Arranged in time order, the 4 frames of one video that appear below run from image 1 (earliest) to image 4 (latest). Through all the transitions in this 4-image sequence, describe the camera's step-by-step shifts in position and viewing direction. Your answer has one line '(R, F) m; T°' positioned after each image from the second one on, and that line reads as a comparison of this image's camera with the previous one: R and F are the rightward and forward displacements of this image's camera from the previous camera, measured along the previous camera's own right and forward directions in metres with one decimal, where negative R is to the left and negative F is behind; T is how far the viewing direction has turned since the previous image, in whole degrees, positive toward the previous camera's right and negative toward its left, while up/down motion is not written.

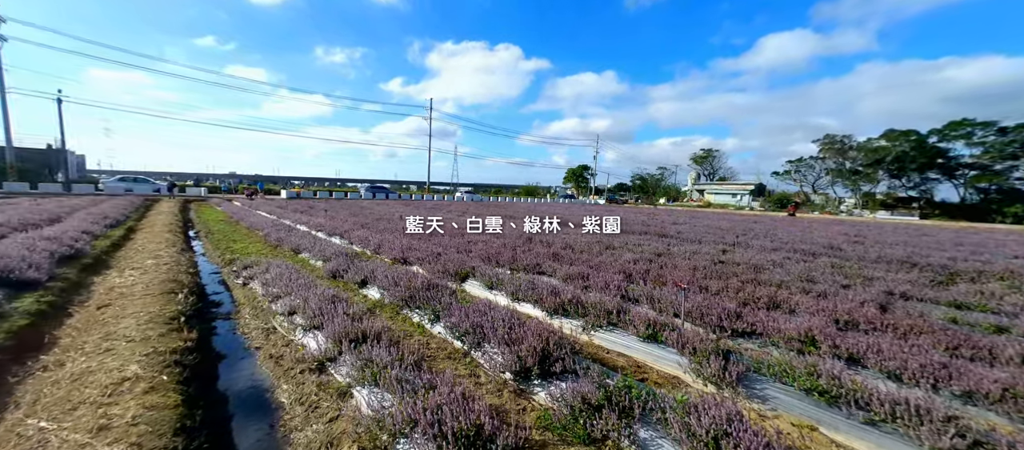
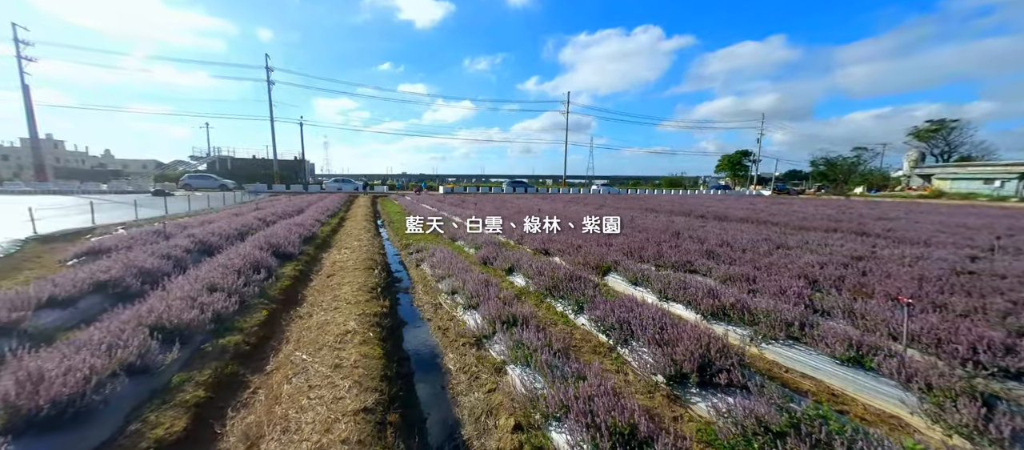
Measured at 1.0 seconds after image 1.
(-0.1, 0.0) m; -21°
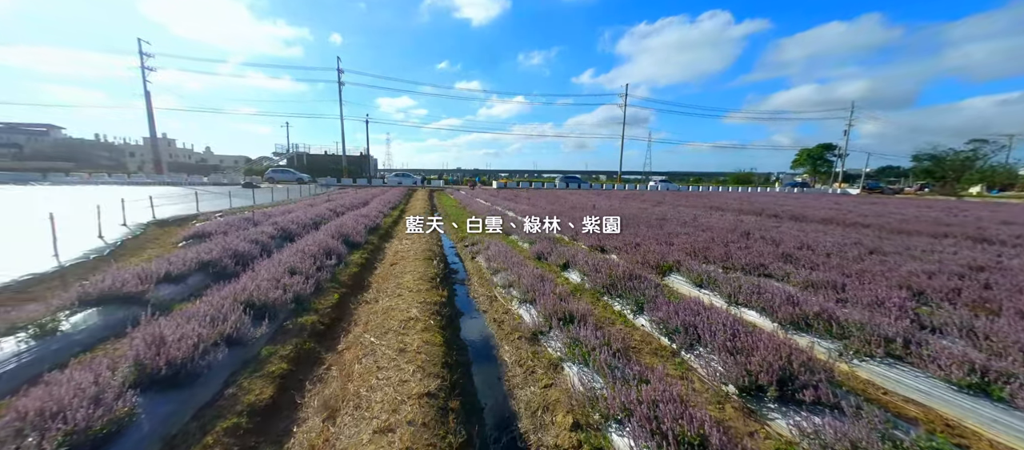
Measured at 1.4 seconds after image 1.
(-0.1, 0.0) m; -8°
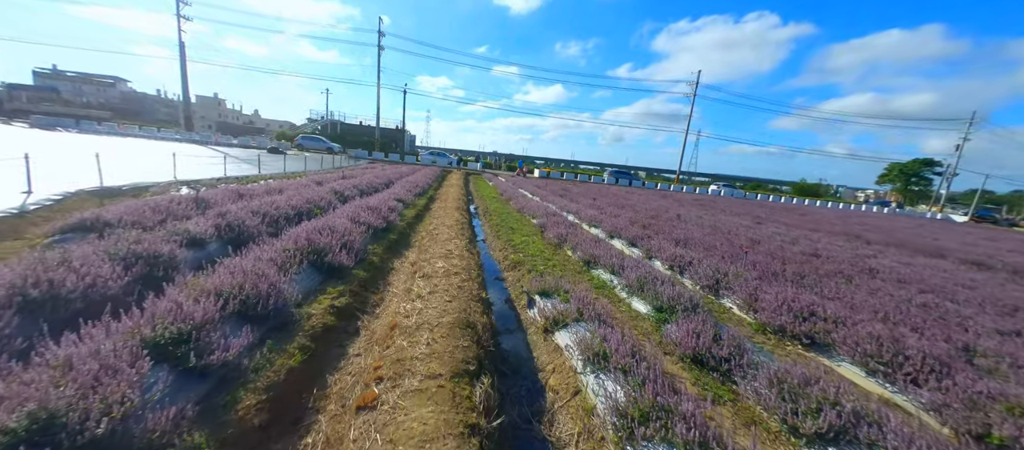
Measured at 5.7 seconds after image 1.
(-1.0, +3.8) m; -5°
